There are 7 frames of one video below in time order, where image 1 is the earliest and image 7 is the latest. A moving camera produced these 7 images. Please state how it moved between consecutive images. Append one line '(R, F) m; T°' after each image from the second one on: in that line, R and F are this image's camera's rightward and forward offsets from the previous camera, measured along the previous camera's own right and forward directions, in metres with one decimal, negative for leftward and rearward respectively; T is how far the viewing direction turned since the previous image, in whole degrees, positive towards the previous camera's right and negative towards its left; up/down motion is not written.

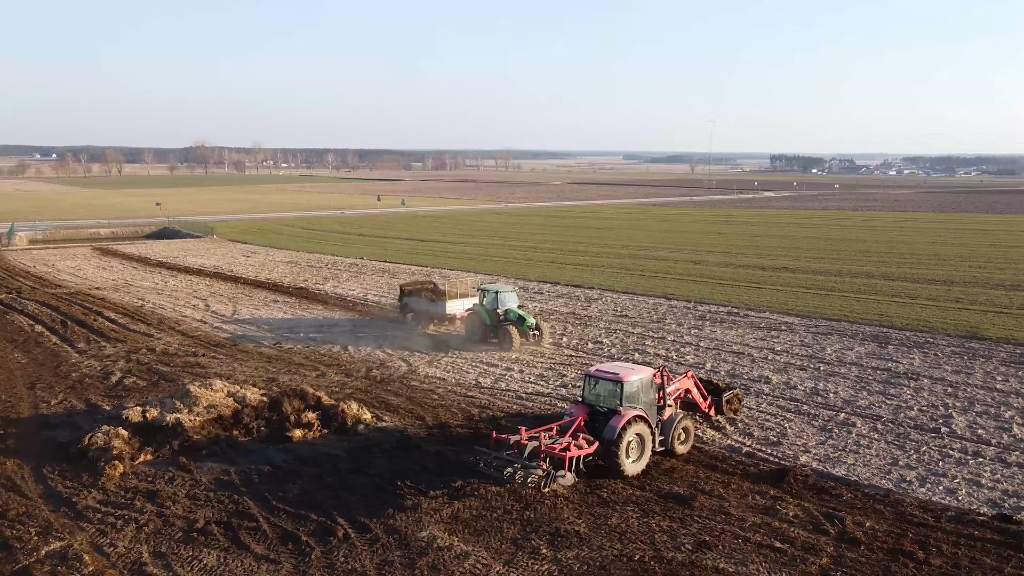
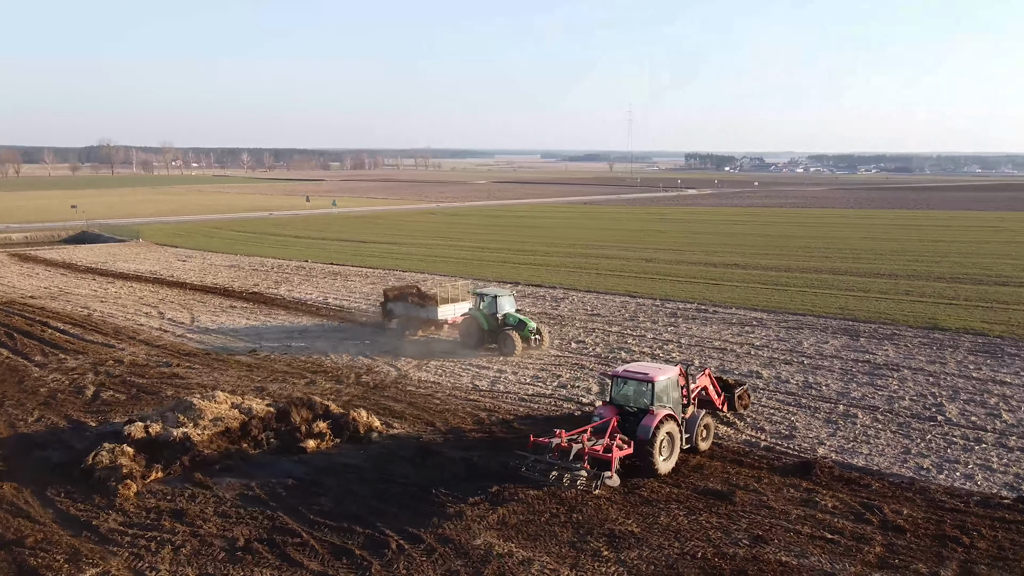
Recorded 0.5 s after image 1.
(-1.7, +0.1) m; +5°
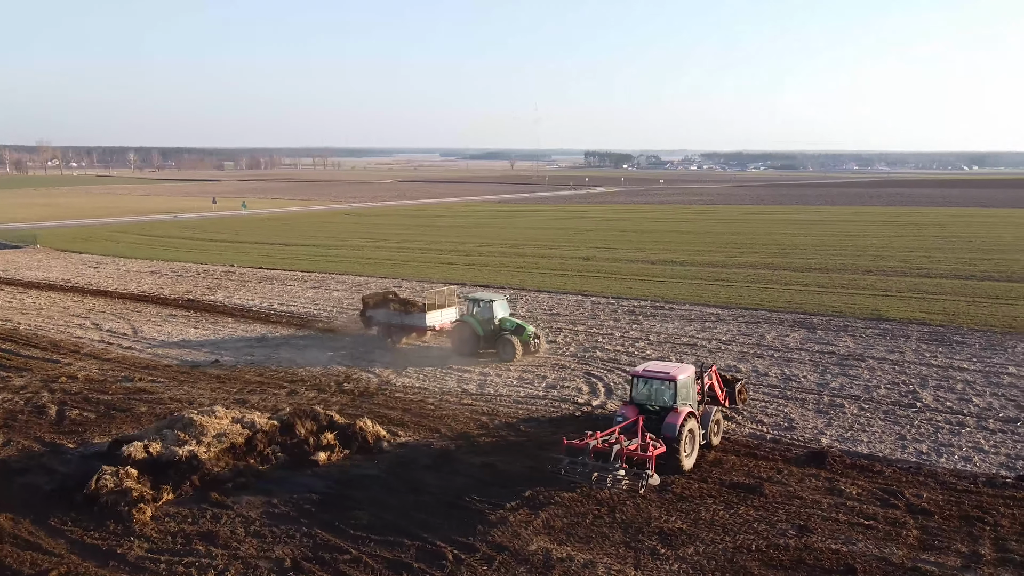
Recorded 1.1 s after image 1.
(-1.9, +0.1) m; +7°
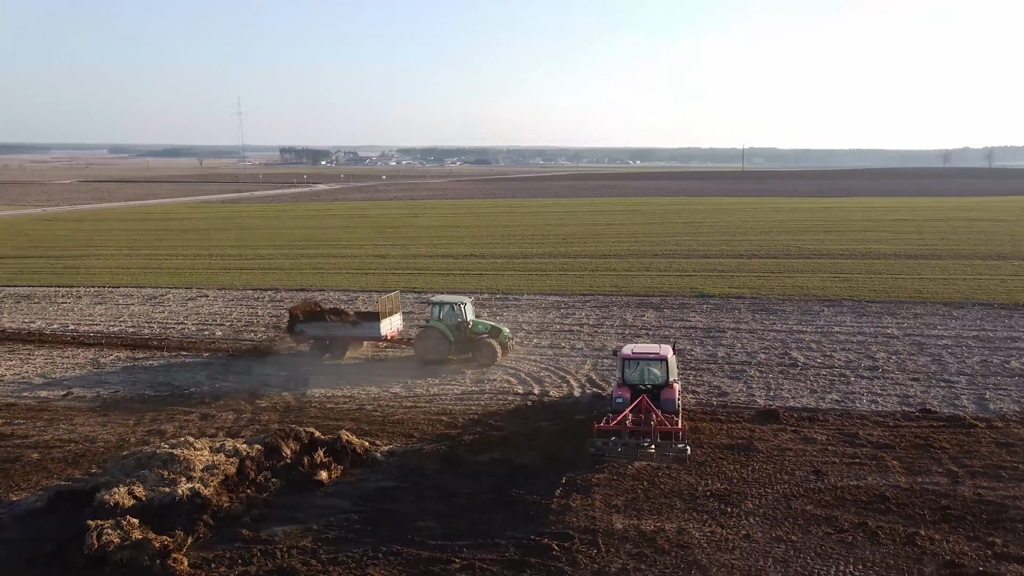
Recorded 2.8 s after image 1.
(-4.9, +0.6) m; +20°
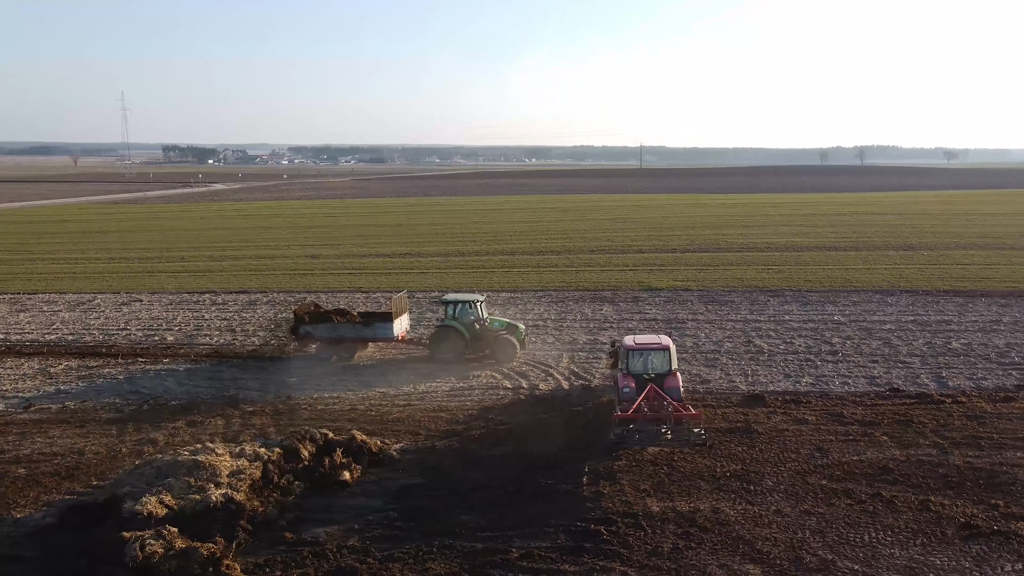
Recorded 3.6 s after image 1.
(-2.0, -0.1) m; +7°
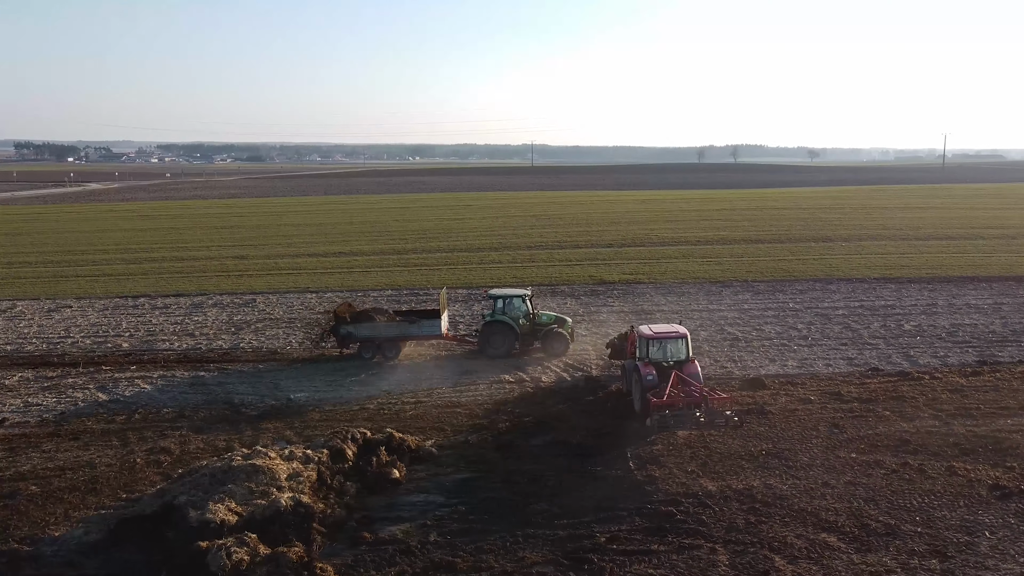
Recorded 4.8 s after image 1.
(-2.6, 0.0) m; +8°
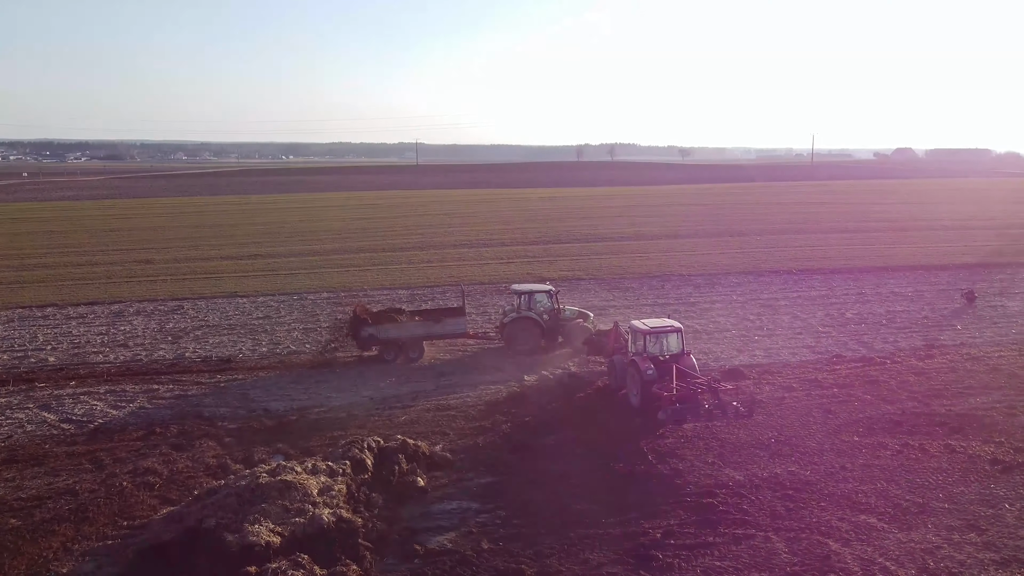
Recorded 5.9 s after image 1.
(-2.2, +0.4) m; +8°
